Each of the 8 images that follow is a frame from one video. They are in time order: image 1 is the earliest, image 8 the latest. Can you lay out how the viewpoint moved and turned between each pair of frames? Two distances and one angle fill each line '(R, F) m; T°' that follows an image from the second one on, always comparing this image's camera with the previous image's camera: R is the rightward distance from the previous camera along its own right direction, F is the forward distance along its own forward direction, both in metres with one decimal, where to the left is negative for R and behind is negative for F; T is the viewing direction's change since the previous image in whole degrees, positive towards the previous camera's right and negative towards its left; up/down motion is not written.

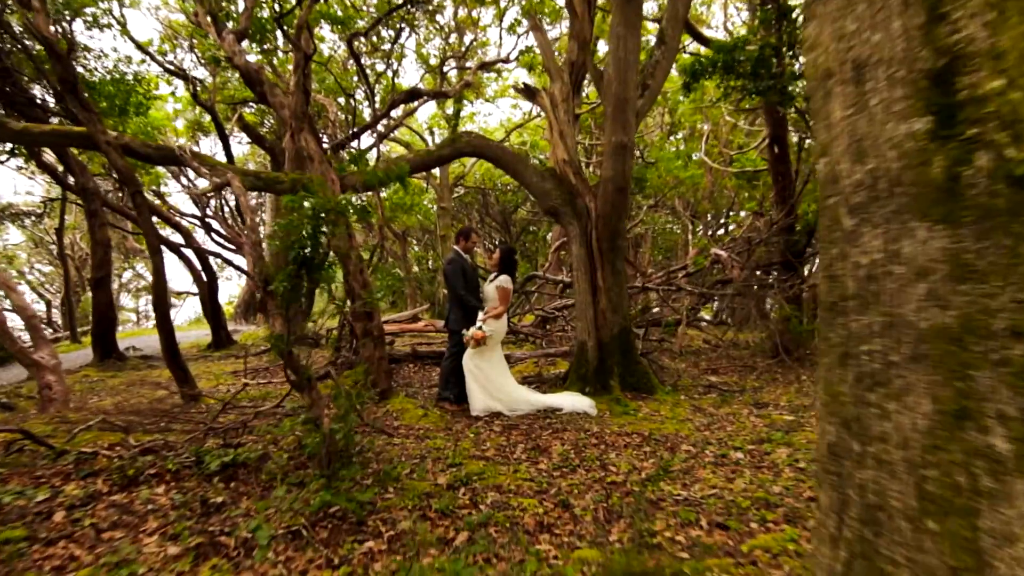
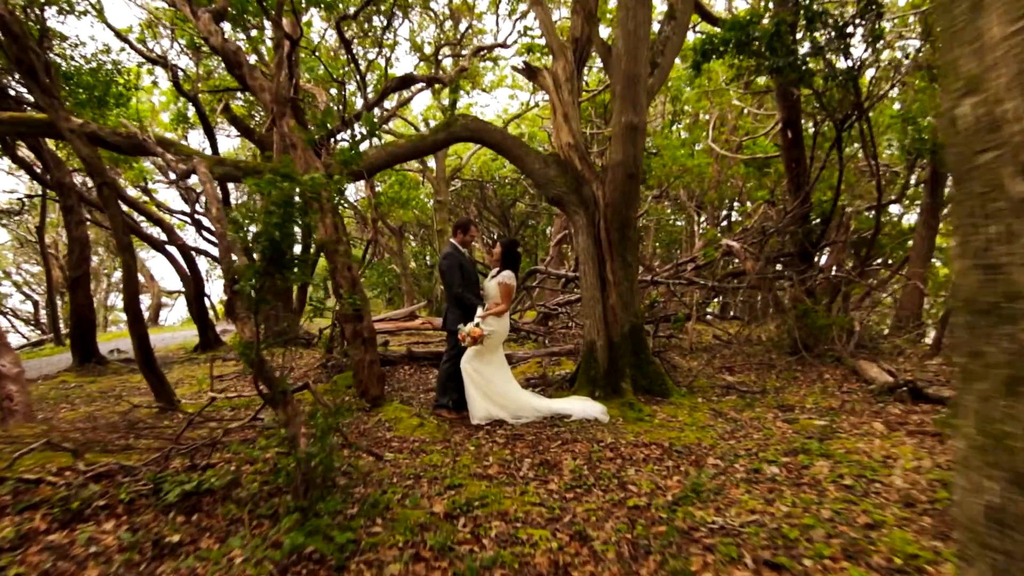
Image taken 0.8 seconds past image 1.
(0.0, +0.5) m; 0°
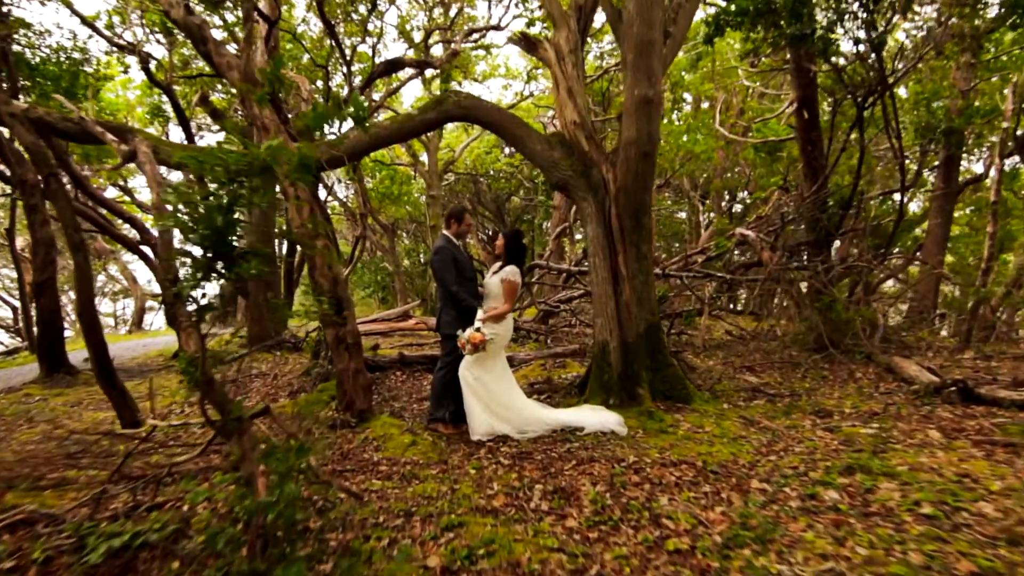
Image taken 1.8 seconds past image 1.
(0.0, +0.6) m; 0°
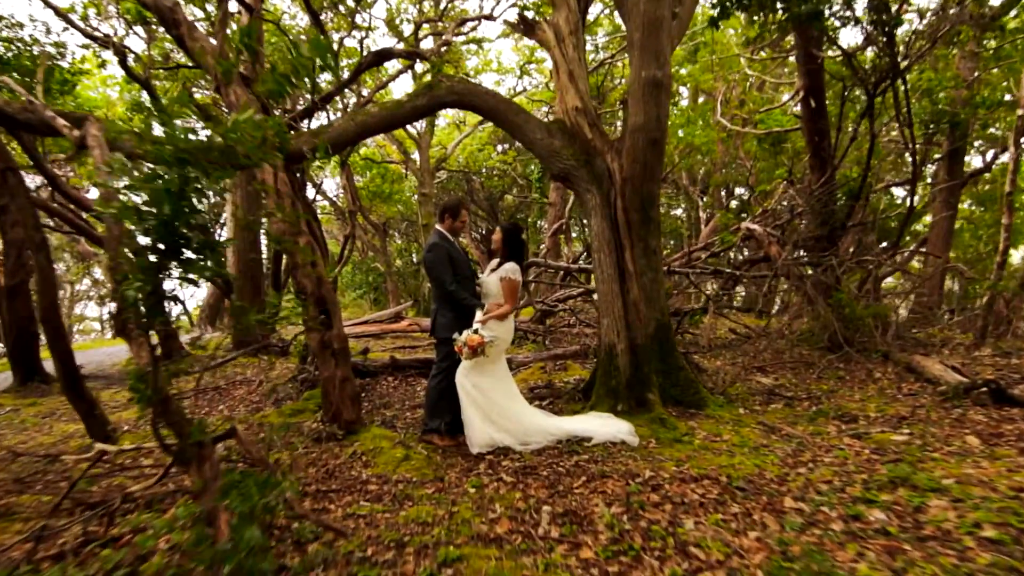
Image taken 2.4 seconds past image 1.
(0.0, +0.4) m; +1°
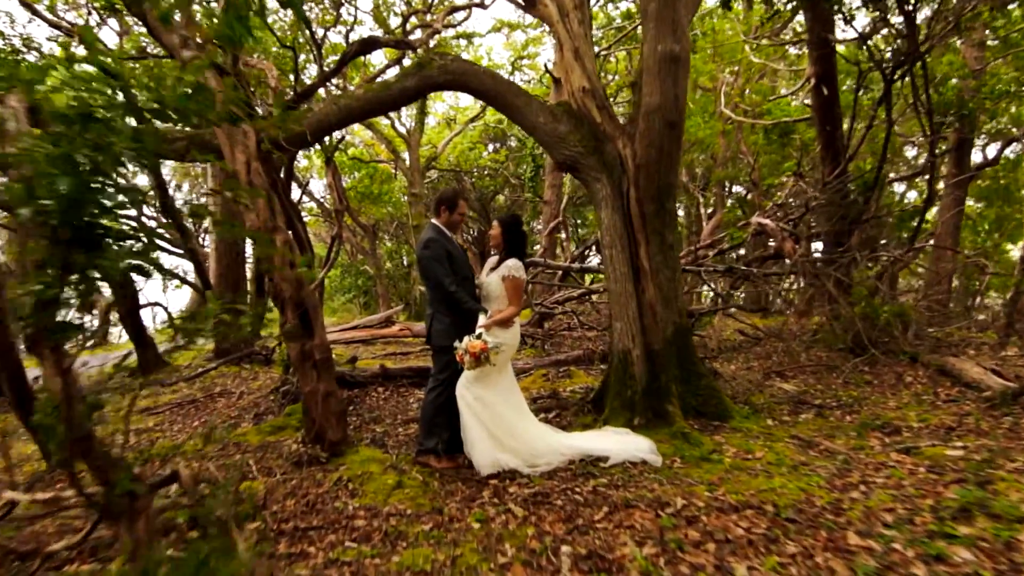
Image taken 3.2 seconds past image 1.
(-0.1, +0.5) m; +1°
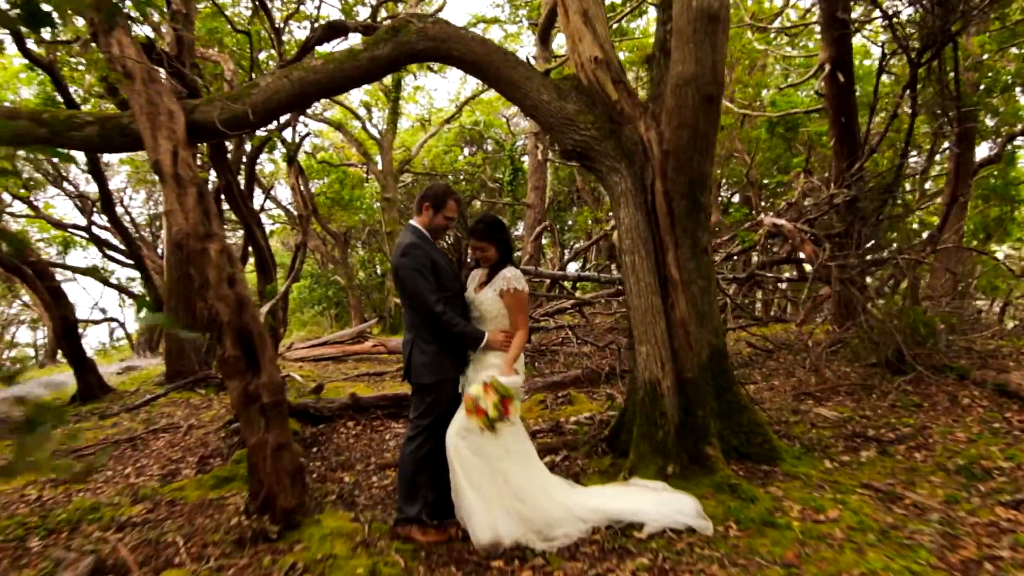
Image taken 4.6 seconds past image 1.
(-0.1, +0.9) m; +2°
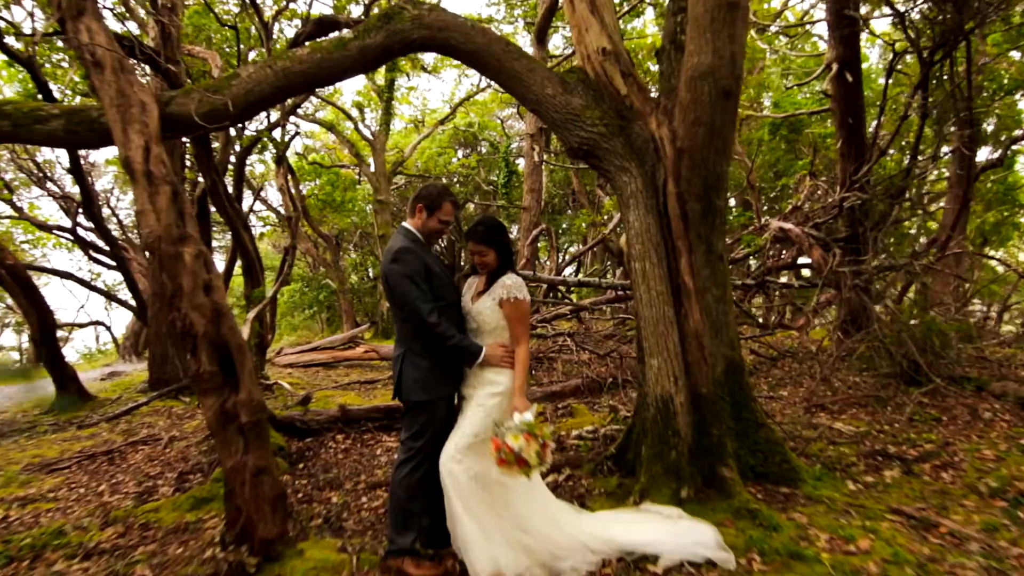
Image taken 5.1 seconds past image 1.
(0.0, +0.3) m; +1°
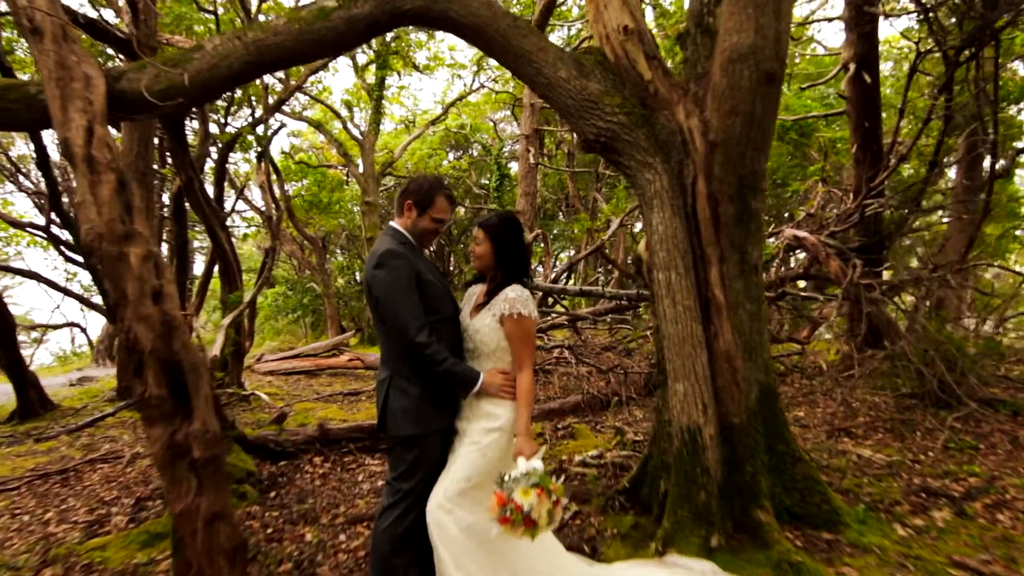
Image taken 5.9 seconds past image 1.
(-0.1, +0.4) m; +1°
